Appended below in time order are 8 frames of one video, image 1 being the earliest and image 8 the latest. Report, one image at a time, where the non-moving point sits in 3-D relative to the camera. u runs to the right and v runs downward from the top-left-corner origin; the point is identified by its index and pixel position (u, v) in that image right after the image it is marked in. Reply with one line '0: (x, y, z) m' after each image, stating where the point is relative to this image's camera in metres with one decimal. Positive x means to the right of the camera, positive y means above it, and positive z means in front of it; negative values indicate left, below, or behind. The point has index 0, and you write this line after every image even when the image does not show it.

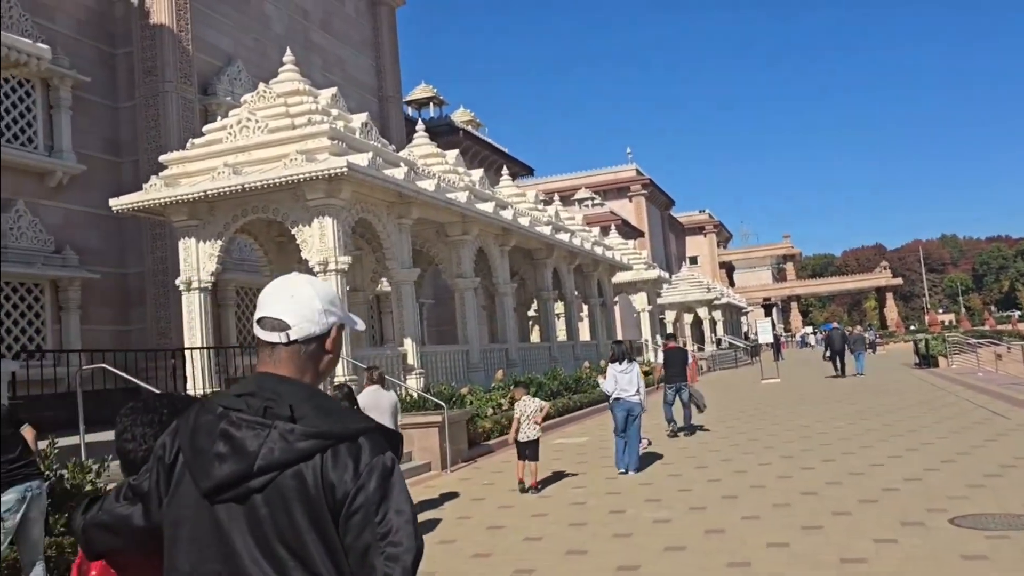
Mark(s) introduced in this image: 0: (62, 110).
0: (-7.5, +3.0, +14.9) m
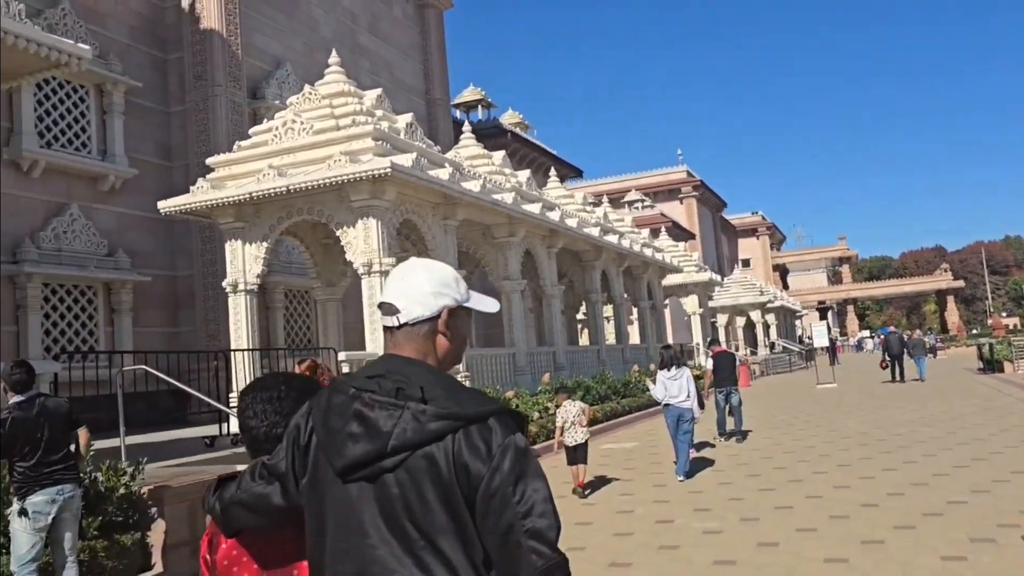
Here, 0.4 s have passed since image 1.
0: (-6.7, +2.9, +15.1) m
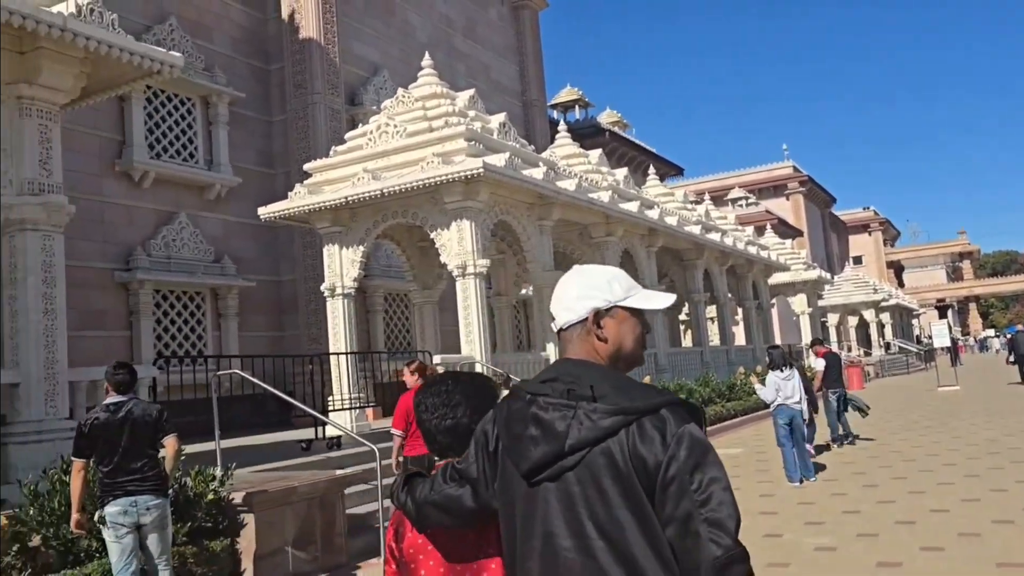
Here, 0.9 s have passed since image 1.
0: (-5.1, +2.8, +15.5) m
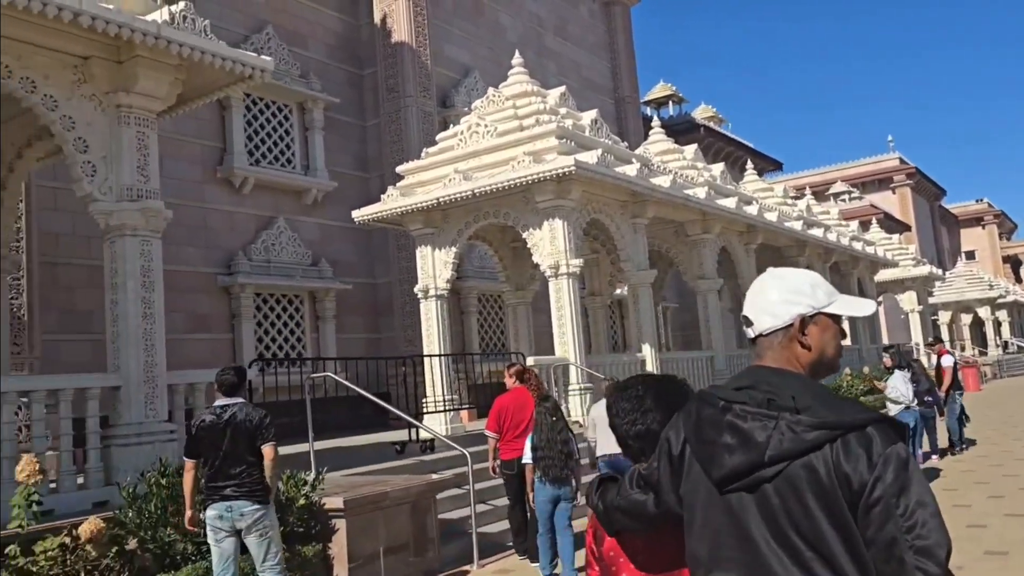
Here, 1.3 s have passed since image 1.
0: (-3.5, +2.8, +15.8) m
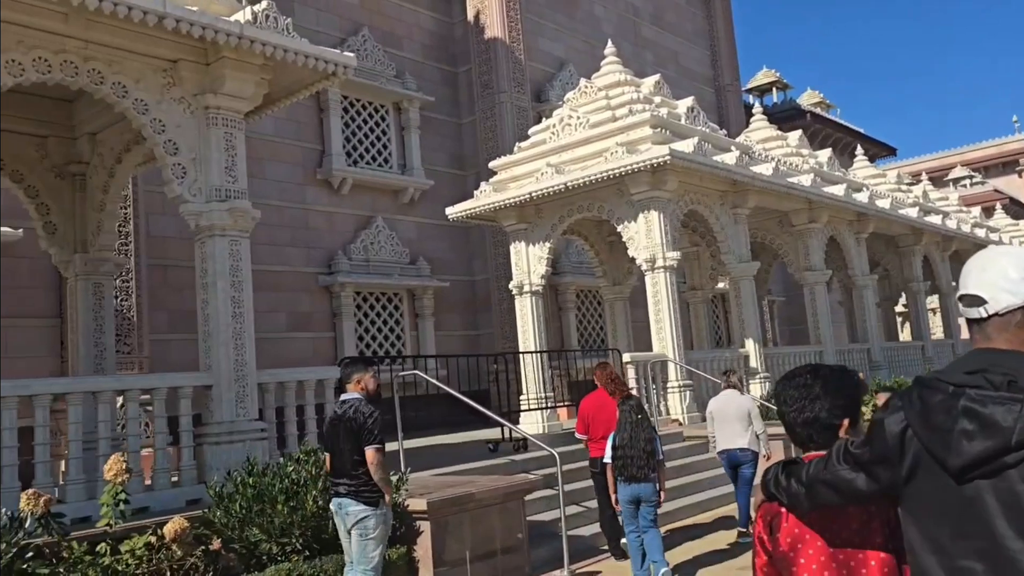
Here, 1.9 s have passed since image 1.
0: (-1.8, +2.8, +15.9) m
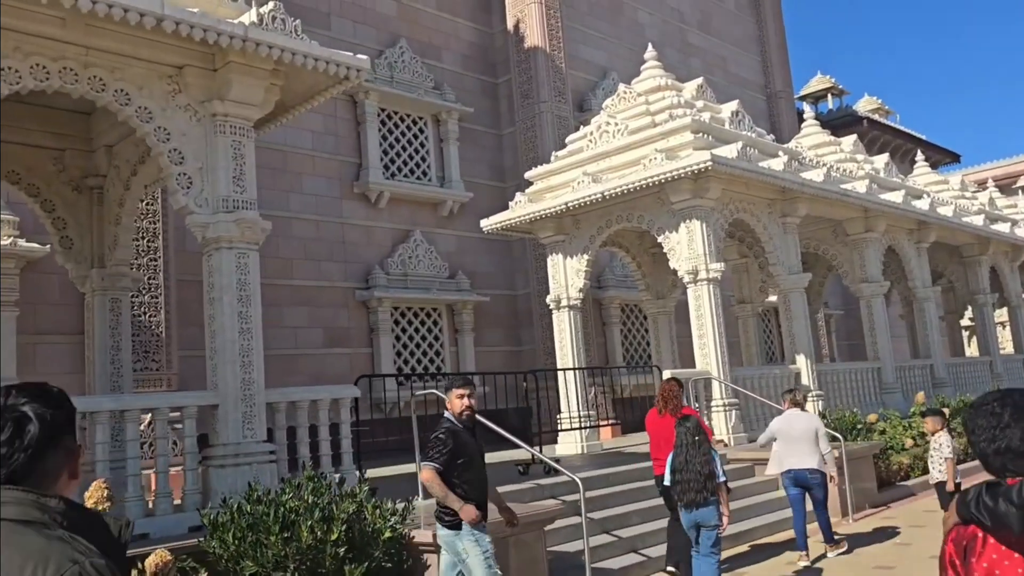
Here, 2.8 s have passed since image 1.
0: (-1.1, +2.5, +15.6) m
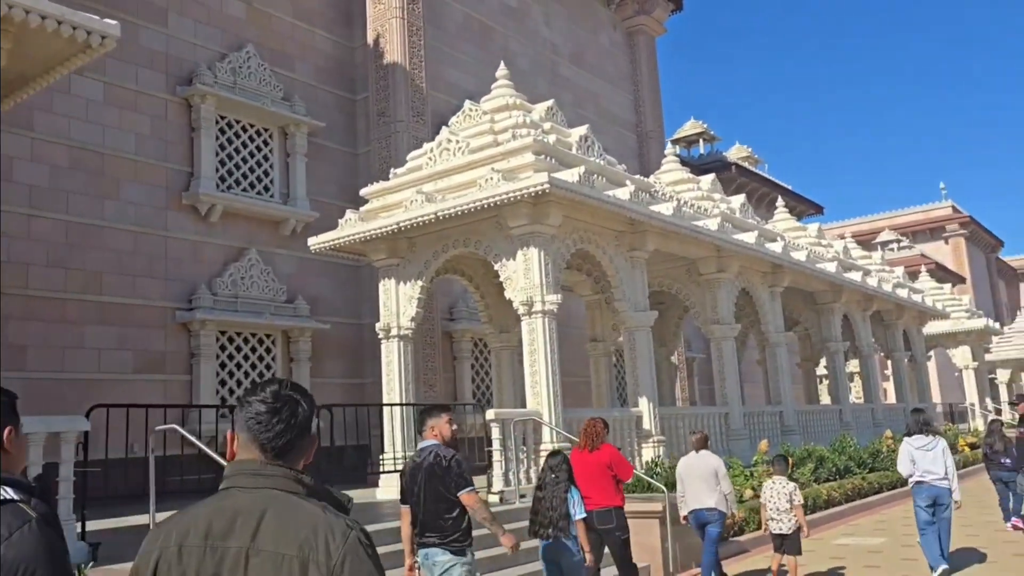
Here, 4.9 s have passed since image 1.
0: (-3.5, +2.1, +14.5) m
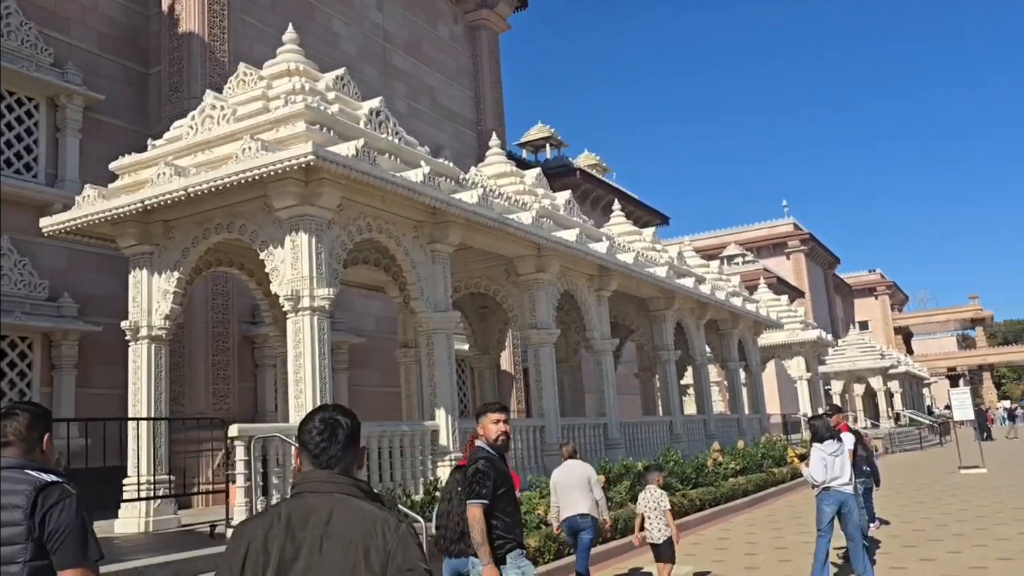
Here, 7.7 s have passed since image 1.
0: (-6.2, +2.2, +12.6) m
